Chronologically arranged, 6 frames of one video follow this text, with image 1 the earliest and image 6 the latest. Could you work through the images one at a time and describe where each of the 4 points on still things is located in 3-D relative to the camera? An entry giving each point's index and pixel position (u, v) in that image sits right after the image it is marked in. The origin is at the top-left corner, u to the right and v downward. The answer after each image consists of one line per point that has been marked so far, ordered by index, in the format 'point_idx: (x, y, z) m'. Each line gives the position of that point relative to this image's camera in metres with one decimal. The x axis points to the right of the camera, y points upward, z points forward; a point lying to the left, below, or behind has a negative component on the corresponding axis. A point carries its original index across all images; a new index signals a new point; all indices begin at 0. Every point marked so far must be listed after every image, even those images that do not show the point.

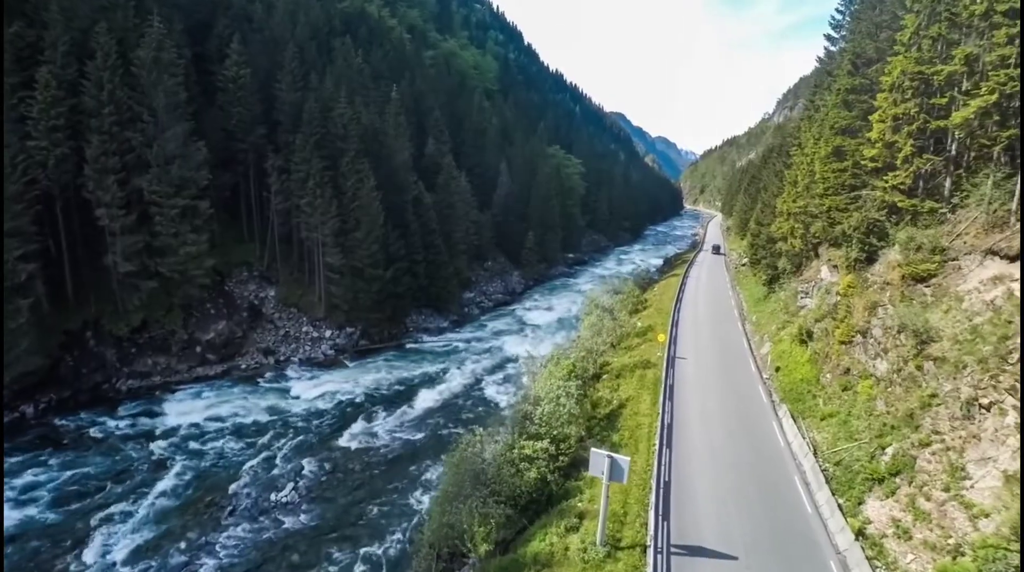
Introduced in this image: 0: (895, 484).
0: (+12.4, -6.4, +16.5) m
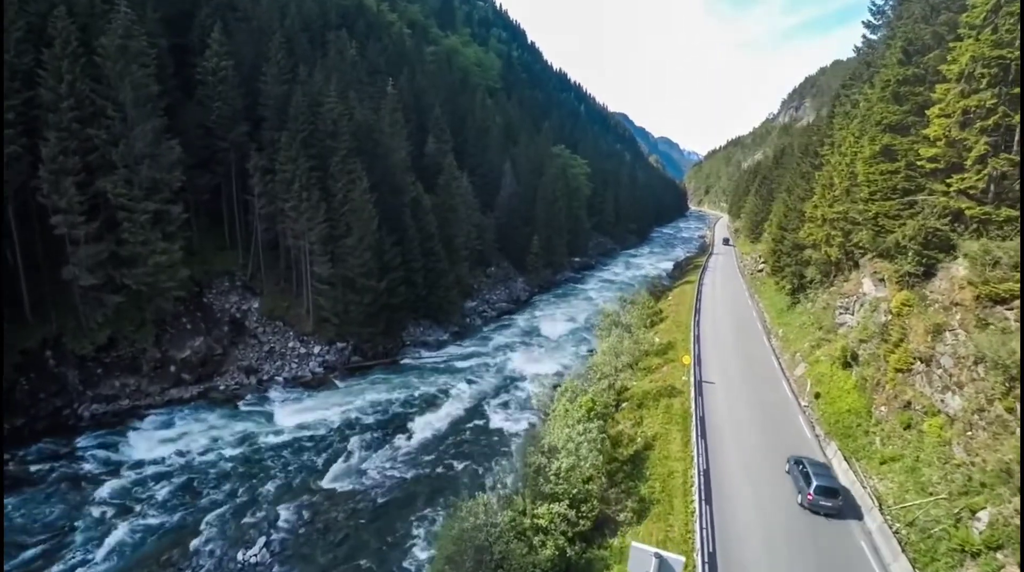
0: (+12.7, -7.2, +13.3) m
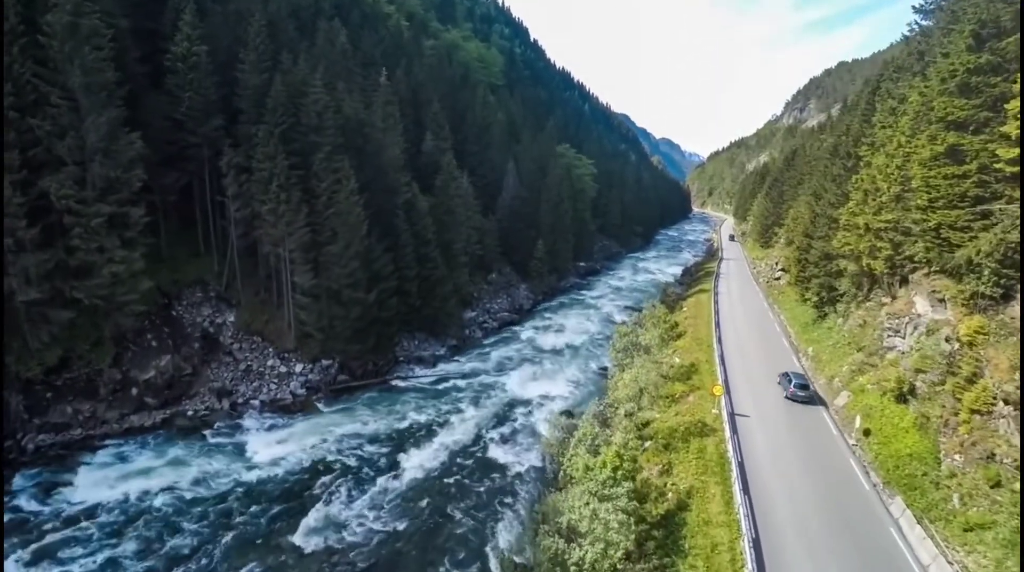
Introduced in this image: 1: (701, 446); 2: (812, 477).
0: (+12.9, -8.1, +10.0) m
1: (+7.4, -6.3, +19.9) m
2: (+11.2, -7.2, +19.0) m
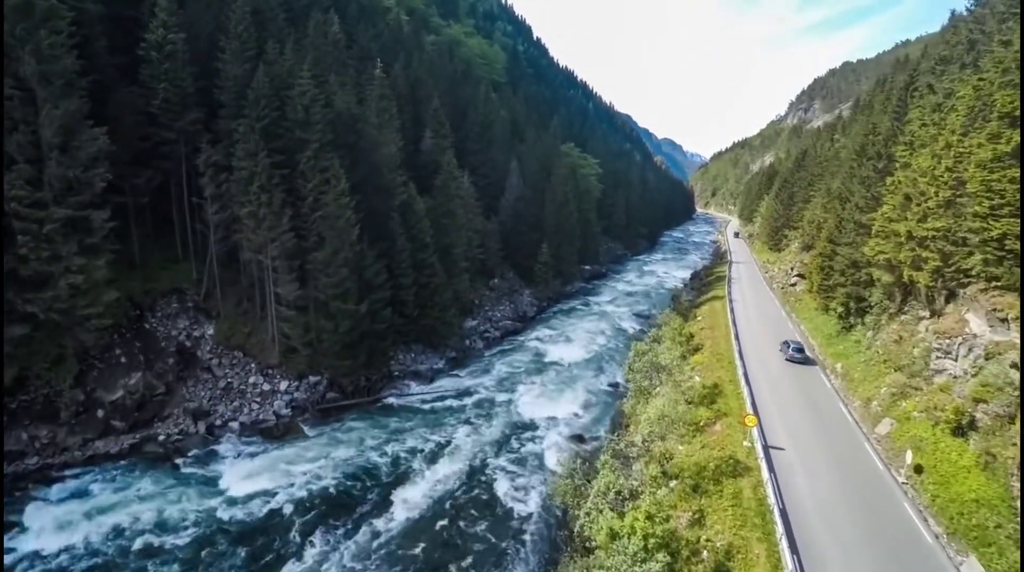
0: (+13.1, -8.8, +7.4) m
1: (+7.7, -6.9, +17.4) m
2: (+11.5, -7.9, +16.4) m
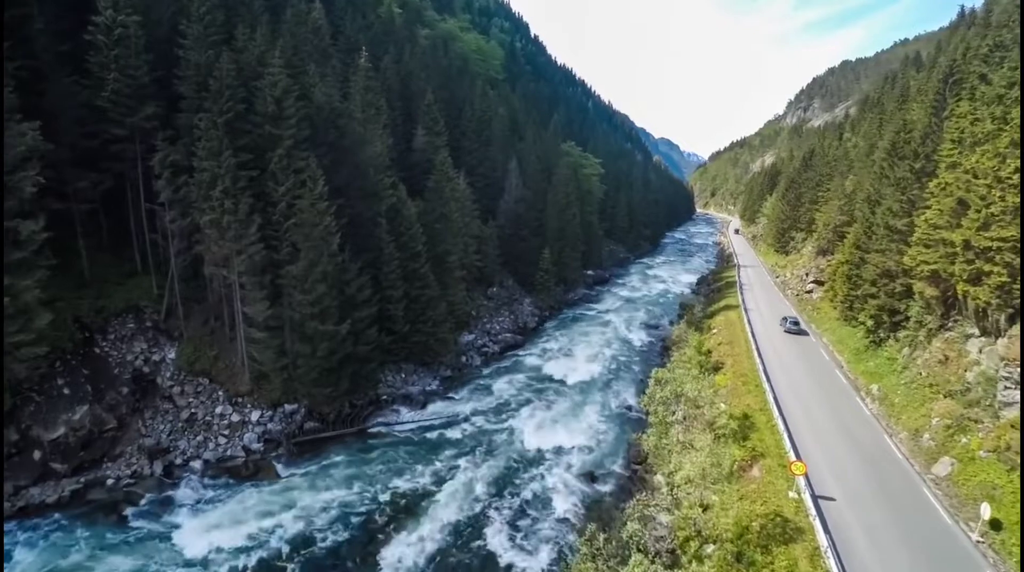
0: (+13.3, -9.6, +4.3) m
1: (+7.8, -7.7, +14.3) m
2: (+11.6, -8.7, +13.3) m
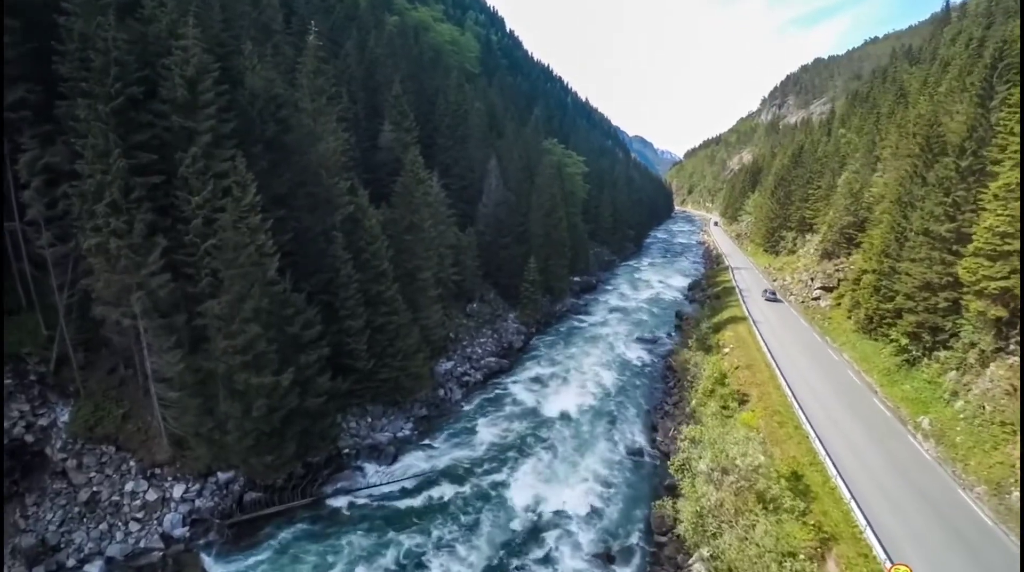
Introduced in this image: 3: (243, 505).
0: (+14.0, -10.6, +0.1) m
1: (+8.1, -8.8, +9.7) m
2: (+11.9, -9.7, +9.0) m
3: (-10.3, -8.4, +19.5) m
